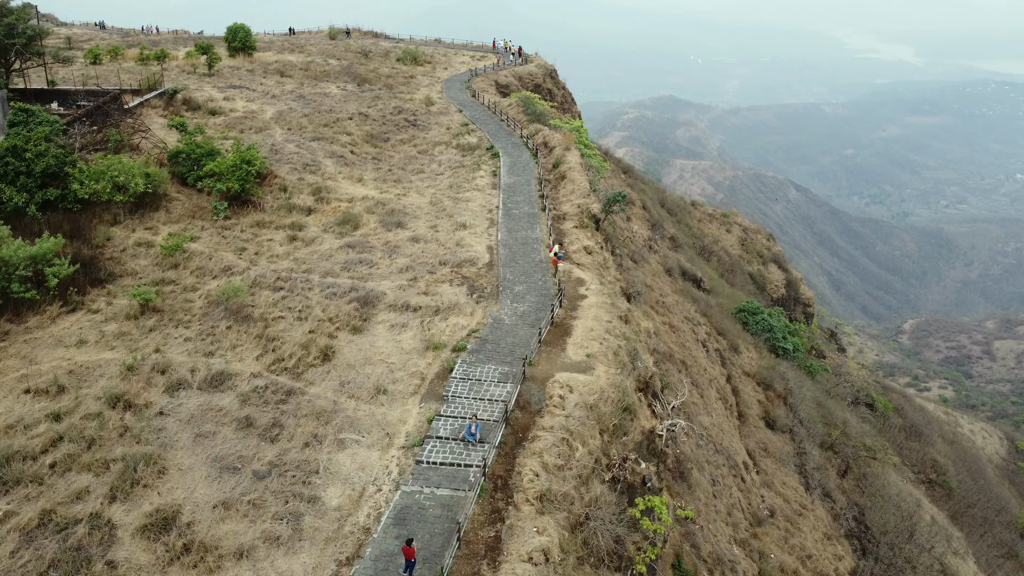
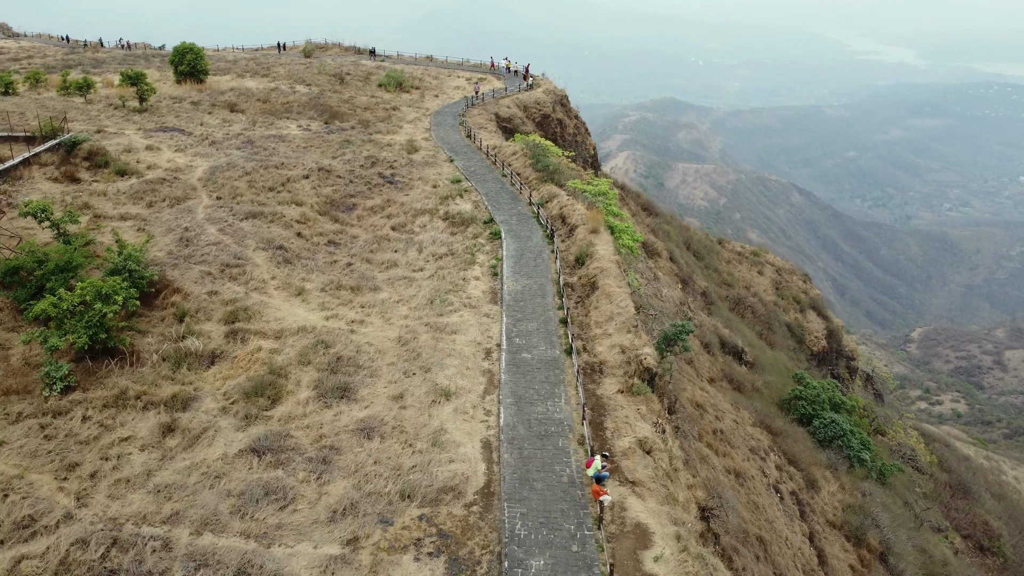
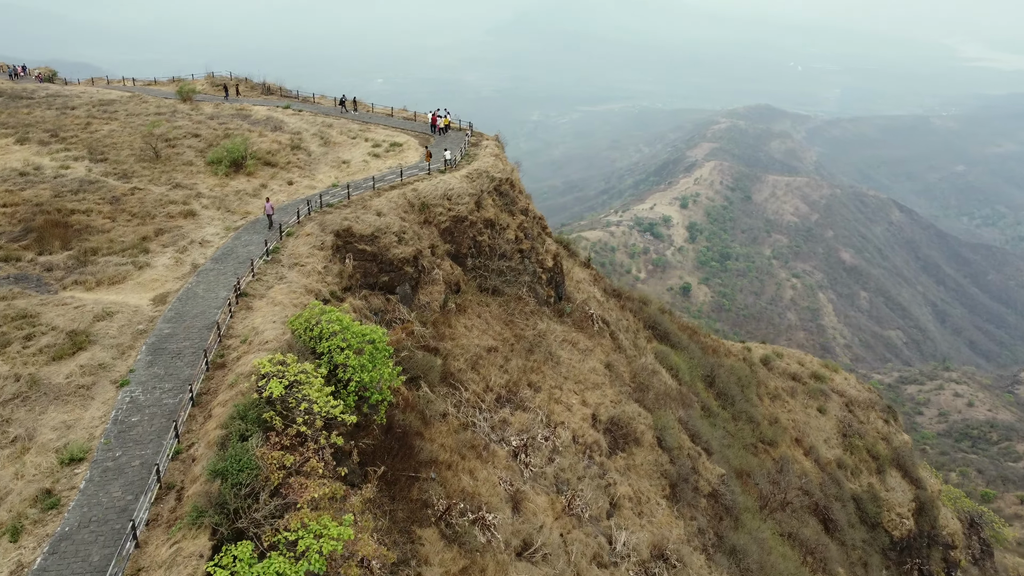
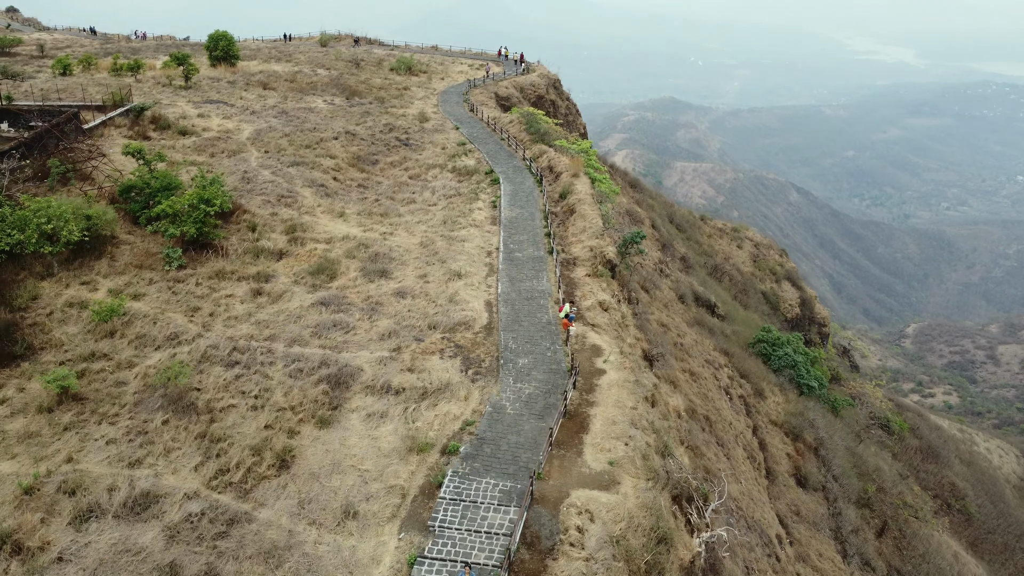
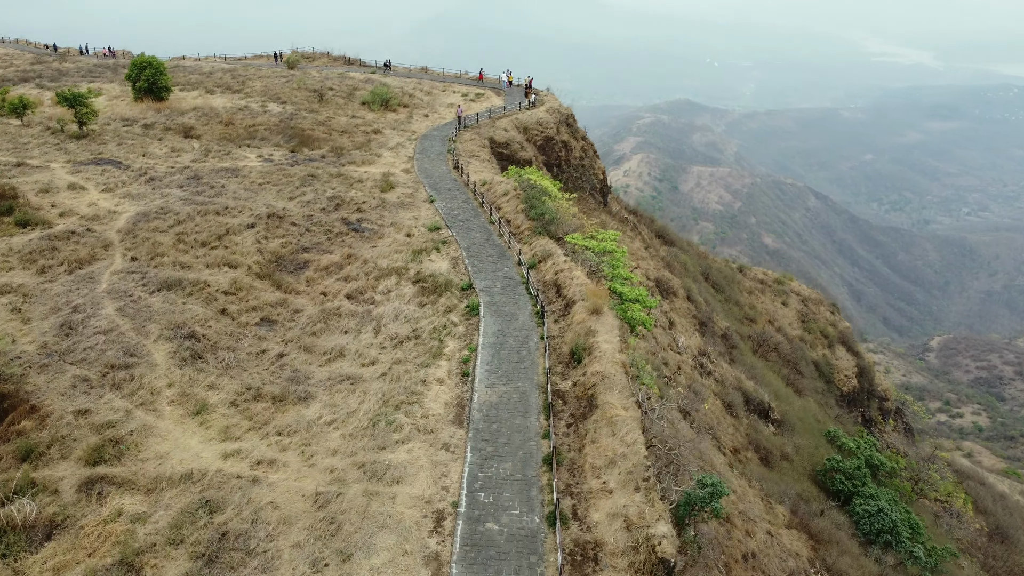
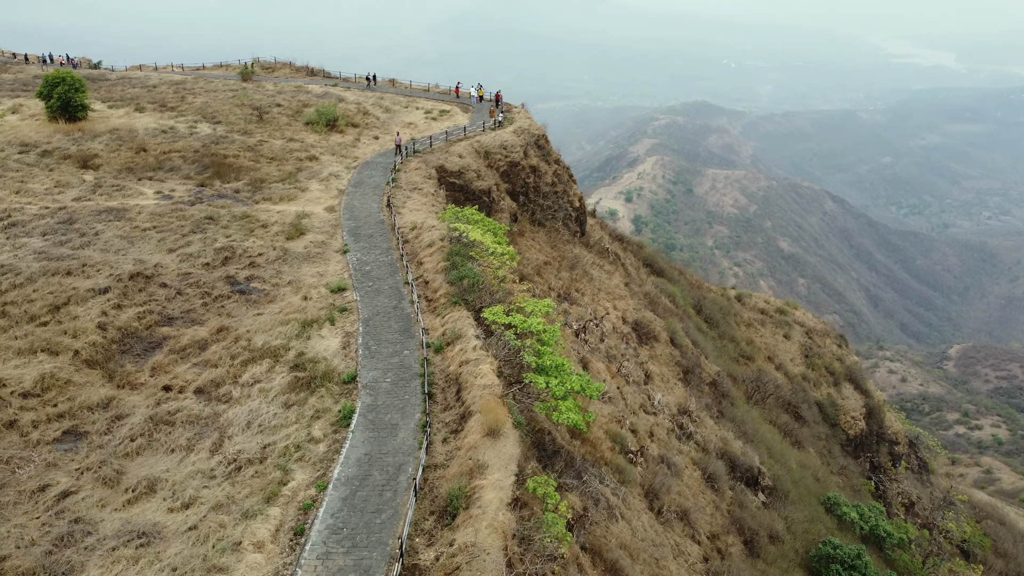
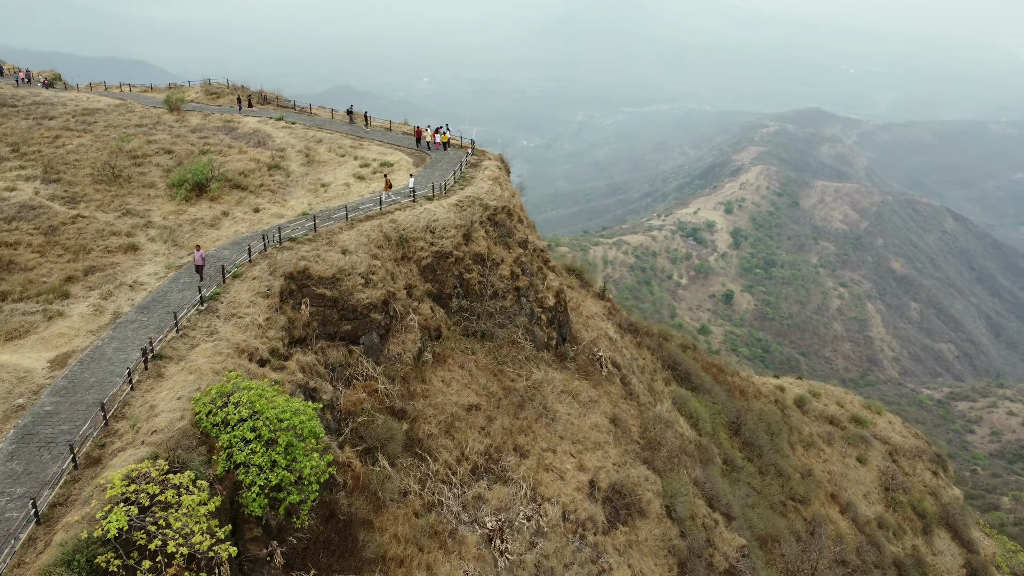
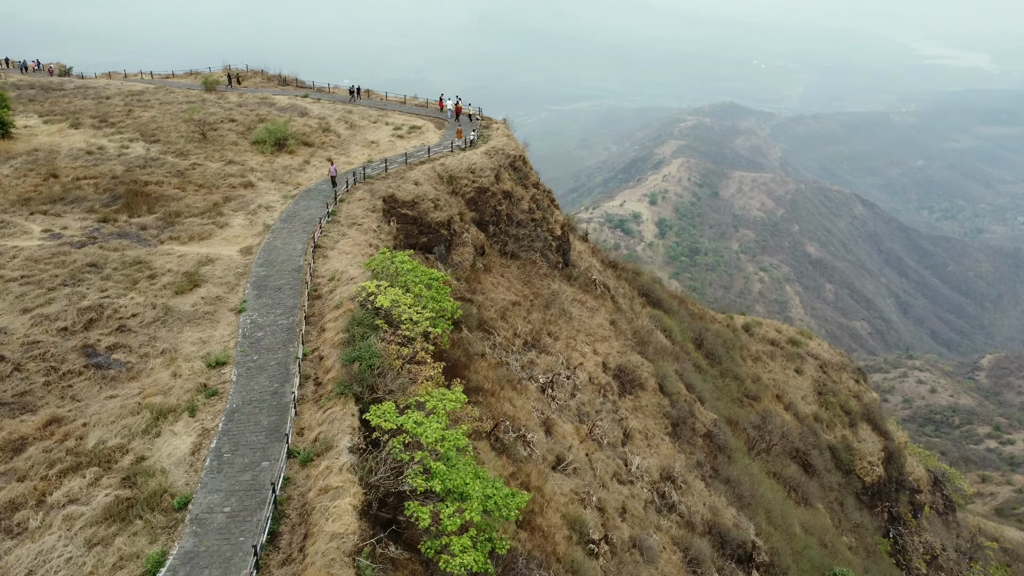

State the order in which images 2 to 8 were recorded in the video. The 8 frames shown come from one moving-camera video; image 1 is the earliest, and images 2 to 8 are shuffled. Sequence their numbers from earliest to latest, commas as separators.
4, 2, 5, 6, 8, 3, 7
